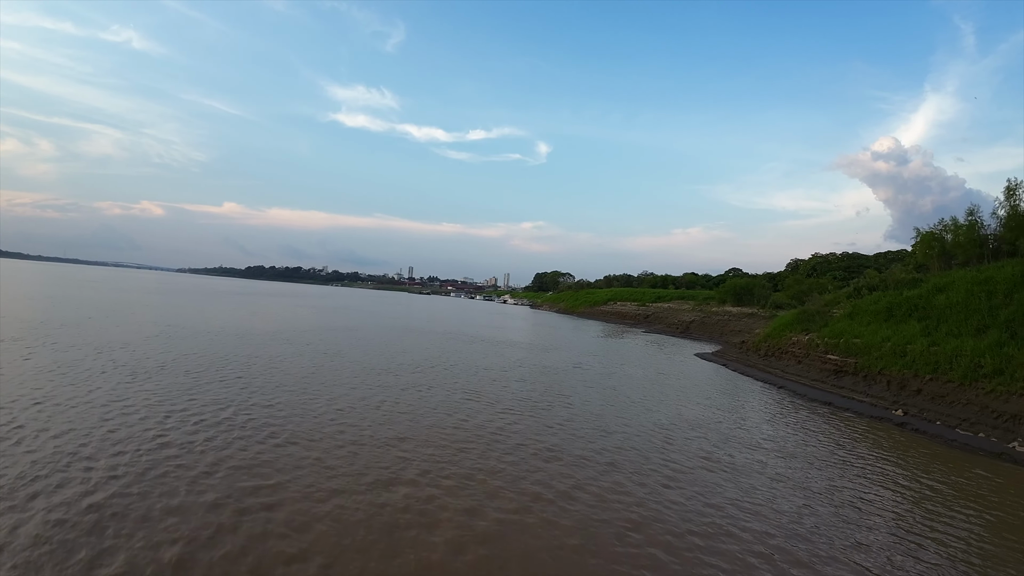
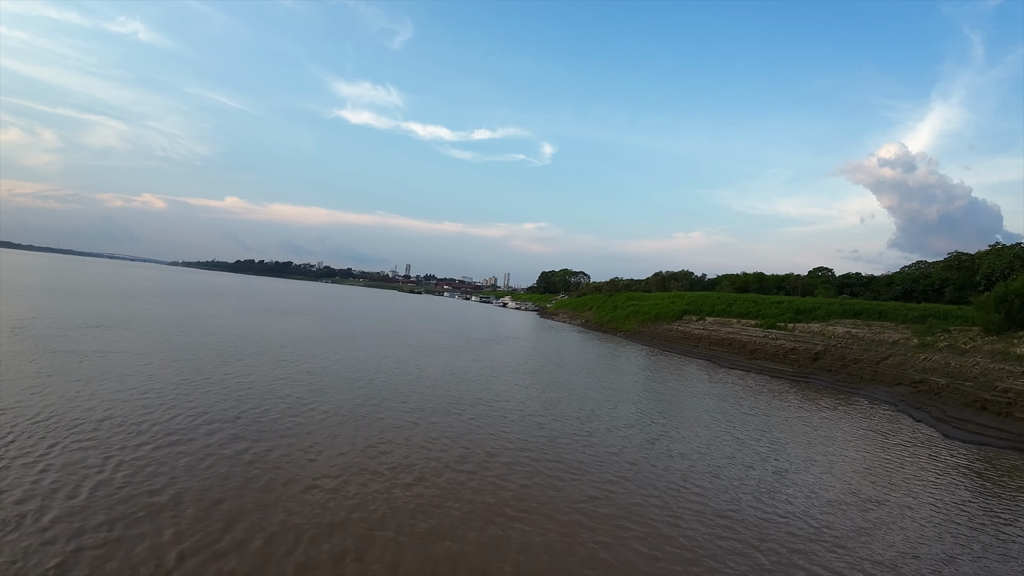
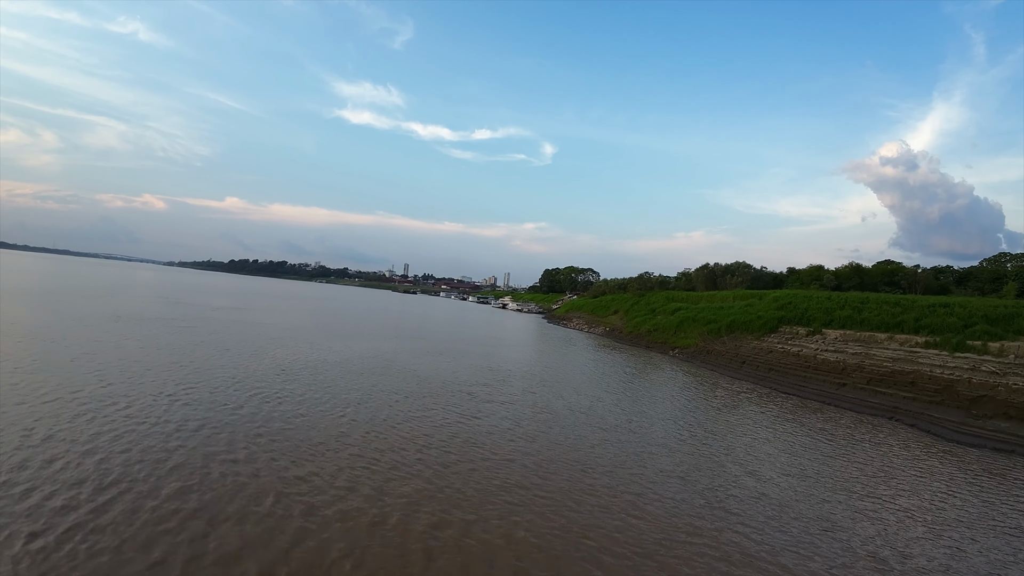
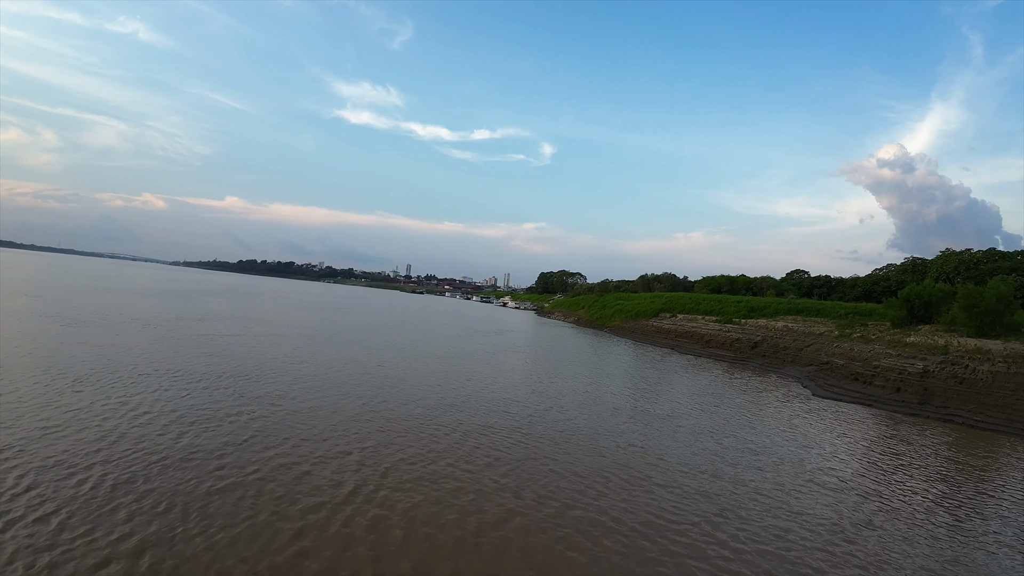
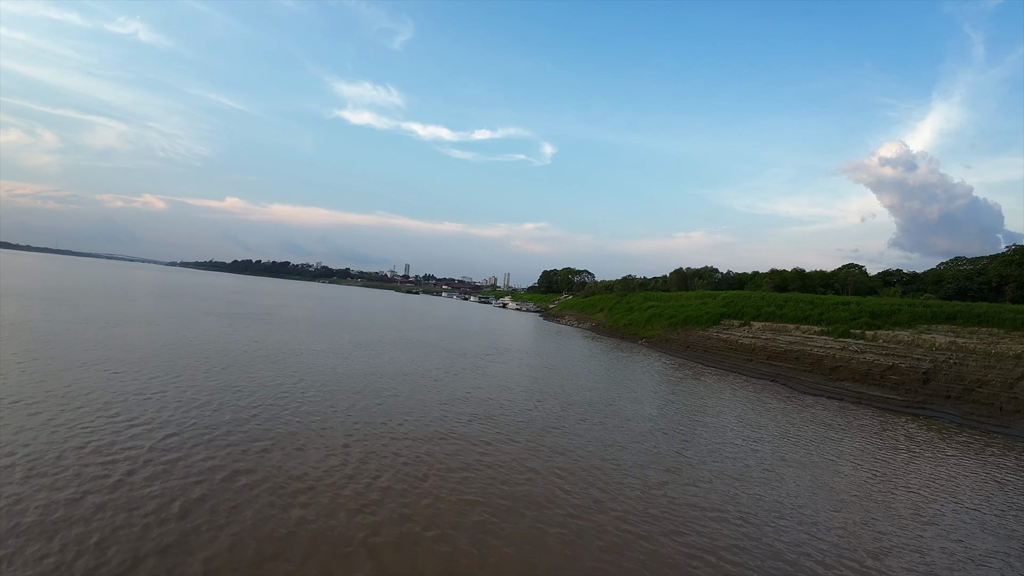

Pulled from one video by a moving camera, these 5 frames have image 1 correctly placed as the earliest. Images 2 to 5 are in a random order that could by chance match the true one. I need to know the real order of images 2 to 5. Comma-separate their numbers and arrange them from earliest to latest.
4, 2, 5, 3
